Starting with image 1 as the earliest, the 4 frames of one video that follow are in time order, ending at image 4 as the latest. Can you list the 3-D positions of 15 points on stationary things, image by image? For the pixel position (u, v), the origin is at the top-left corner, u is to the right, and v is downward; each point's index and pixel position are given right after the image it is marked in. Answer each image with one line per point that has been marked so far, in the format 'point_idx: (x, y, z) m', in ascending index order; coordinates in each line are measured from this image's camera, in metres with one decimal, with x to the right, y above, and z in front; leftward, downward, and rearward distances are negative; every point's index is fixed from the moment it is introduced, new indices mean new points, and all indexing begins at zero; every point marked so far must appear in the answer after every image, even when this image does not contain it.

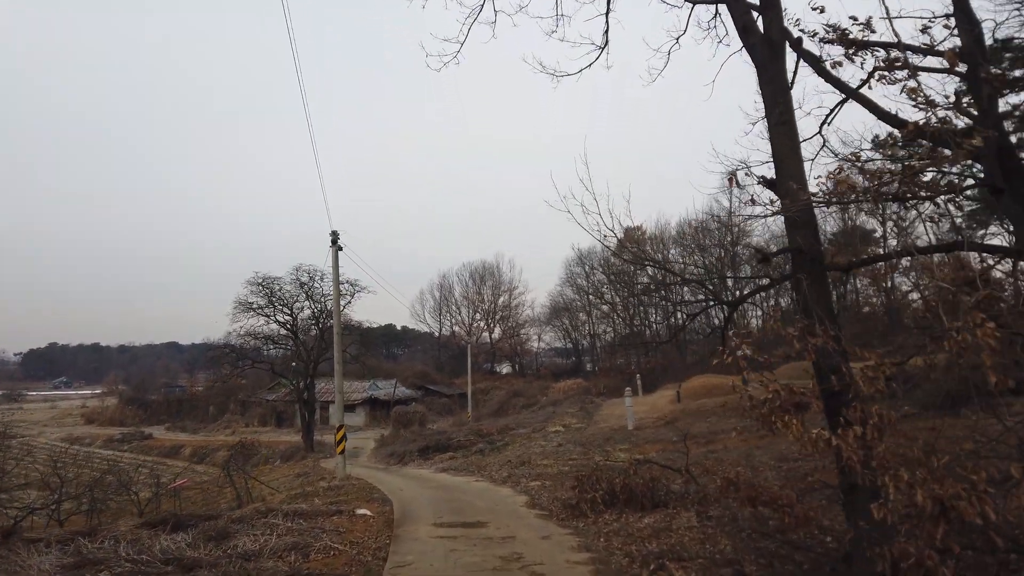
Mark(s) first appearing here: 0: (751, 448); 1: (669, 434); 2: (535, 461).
0: (+5.0, -3.3, +13.4) m
1: (+4.3, -4.0, +17.7) m
2: (+0.6, -4.3, +16.2) m
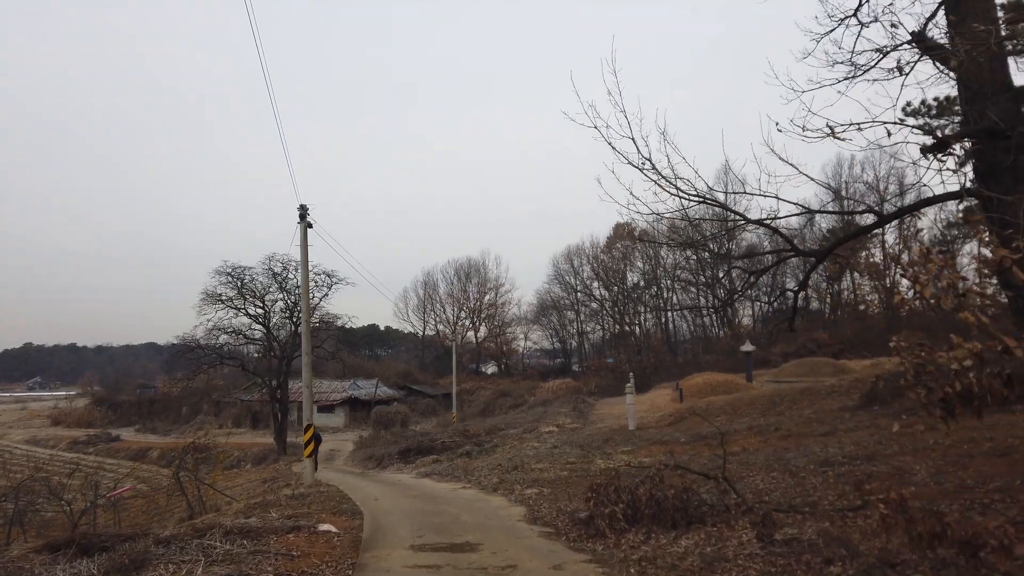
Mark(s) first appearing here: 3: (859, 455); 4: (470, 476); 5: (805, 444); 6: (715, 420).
0: (+4.8, -2.9, +11.8) m
1: (+4.1, -3.6, +16.0) m
2: (+0.4, -3.9, +14.4) m
3: (+5.2, -2.5, +9.6) m
4: (-0.9, -4.1, +14.0) m
5: (+5.3, -2.8, +11.7) m
6: (+5.2, -3.4, +16.6) m
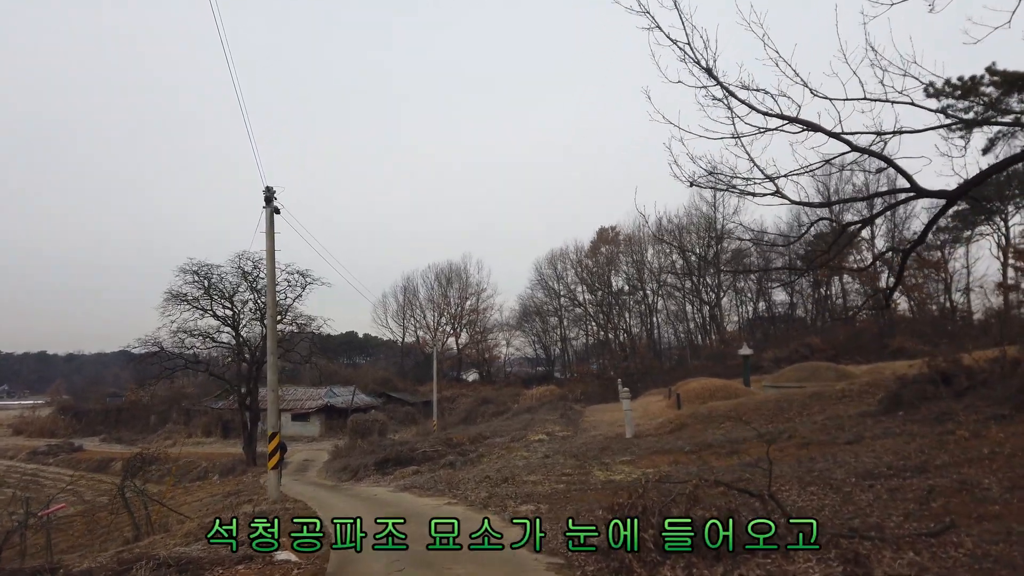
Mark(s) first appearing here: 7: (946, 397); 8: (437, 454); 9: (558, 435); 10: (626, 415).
0: (+4.7, -2.8, +10.5) m
1: (+3.8, -3.5, +14.7) m
2: (+0.2, -3.8, +13.0) m
3: (+5.1, -2.3, +8.4) m
4: (-1.1, -3.9, +12.6) m
5: (+5.1, -2.7, +10.4) m
6: (+4.9, -3.3, +15.4) m
7: (+8.4, -2.1, +12.5) m
8: (-2.3, -5.0, +19.5) m
9: (+1.4, -4.4, +19.5) m
10: (+3.1, -3.5, +17.9) m
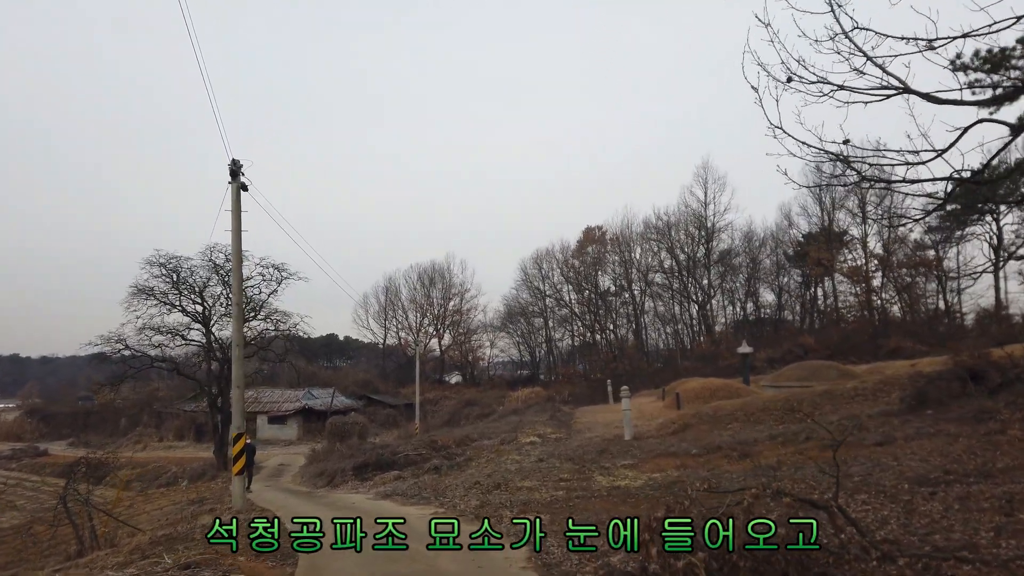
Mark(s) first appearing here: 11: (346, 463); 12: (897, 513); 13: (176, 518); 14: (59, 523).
0: (+4.6, -2.5, +9.4) m
1: (+3.6, -3.3, +13.6) m
2: (0.0, -3.5, +11.8) m
3: (+5.1, -2.1, +7.3) m
4: (-1.2, -3.6, +11.3) m
5: (+5.1, -2.4, +9.4) m
6: (+4.7, -3.1, +14.3) m
7: (+8.3, -1.9, +11.6) m
8: (-2.6, -4.8, +18.2) m
9: (+1.1, -4.2, +18.3) m
10: (+2.9, -3.3, +16.8) m
11: (-4.9, -5.2, +19.1) m
12: (+3.6, -2.1, +6.0) m
13: (-6.3, -4.3, +12.2) m
14: (-8.3, -4.3, +12.0) m
